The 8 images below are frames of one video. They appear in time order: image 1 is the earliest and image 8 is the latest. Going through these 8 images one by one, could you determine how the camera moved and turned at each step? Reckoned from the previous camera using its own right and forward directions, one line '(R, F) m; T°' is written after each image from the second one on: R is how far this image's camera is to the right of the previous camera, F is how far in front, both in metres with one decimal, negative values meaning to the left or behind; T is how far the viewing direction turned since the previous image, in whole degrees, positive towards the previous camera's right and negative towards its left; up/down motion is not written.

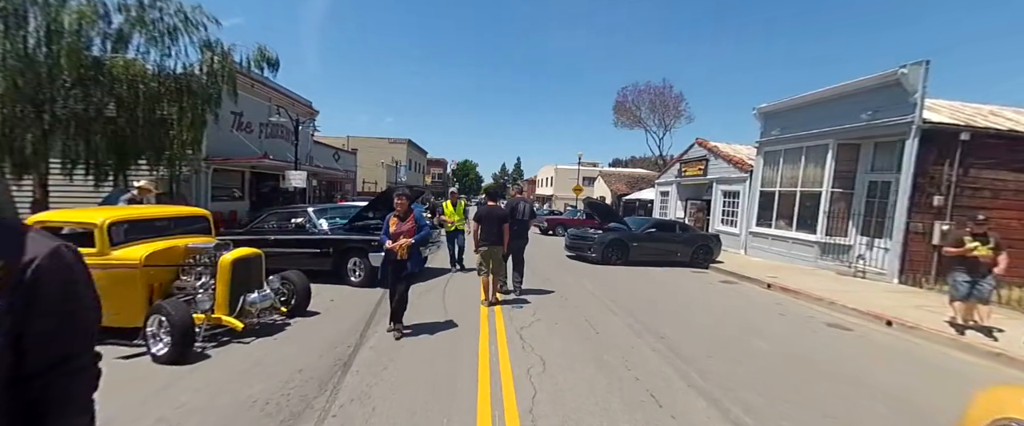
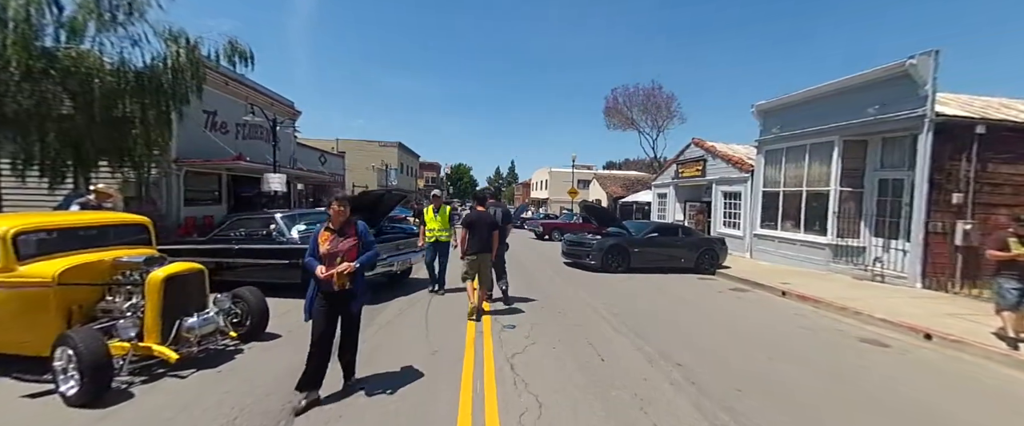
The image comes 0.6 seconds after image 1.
(+0.1, +0.8) m; +1°
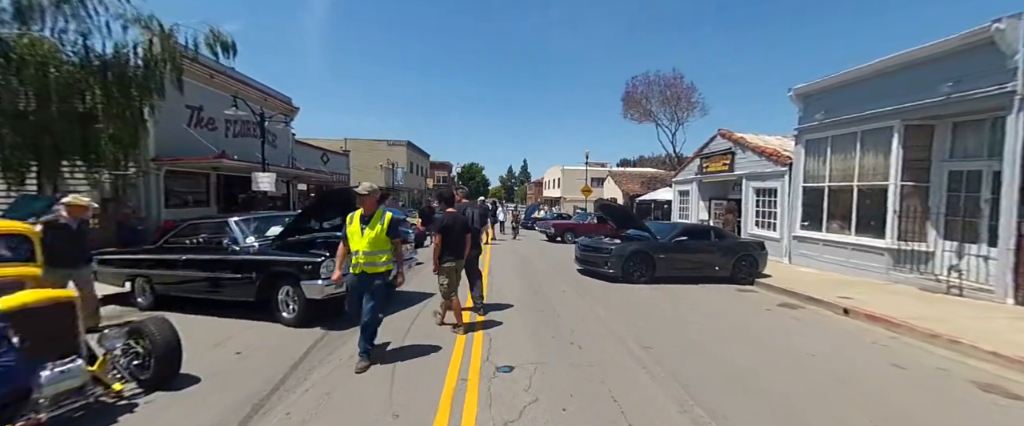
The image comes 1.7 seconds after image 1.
(+0.2, +1.3) m; -2°
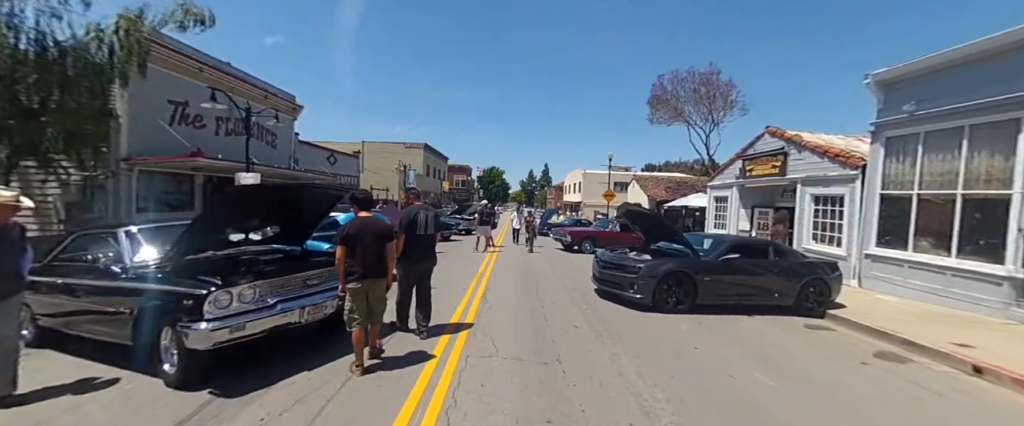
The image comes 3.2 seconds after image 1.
(+0.3, +1.8) m; -3°
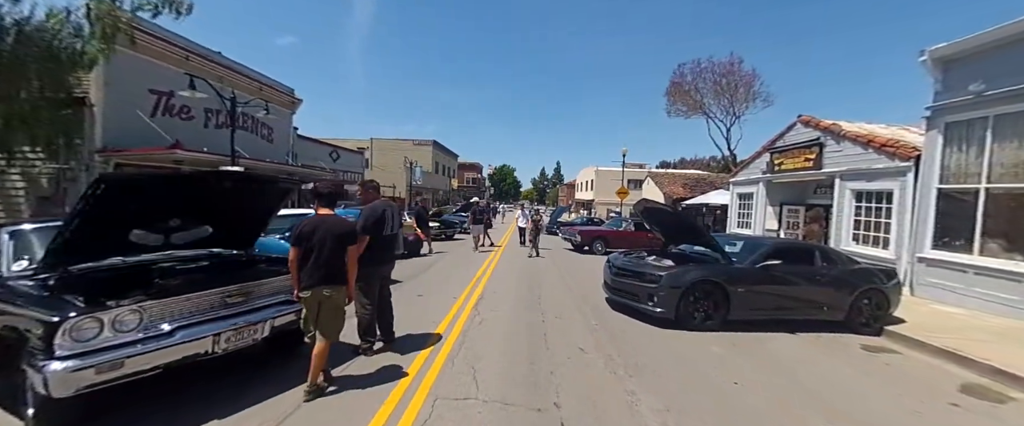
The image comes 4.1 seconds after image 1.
(+0.2, +1.0) m; -2°
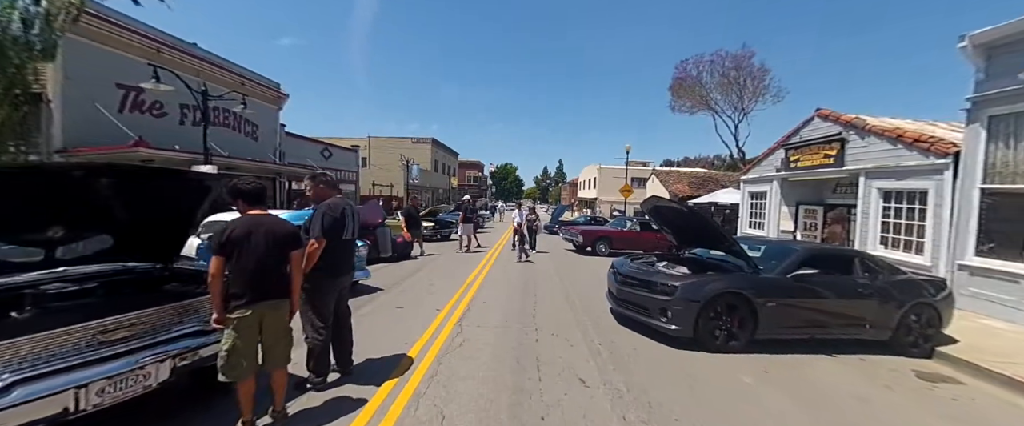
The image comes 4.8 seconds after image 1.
(+0.2, +0.8) m; 0°
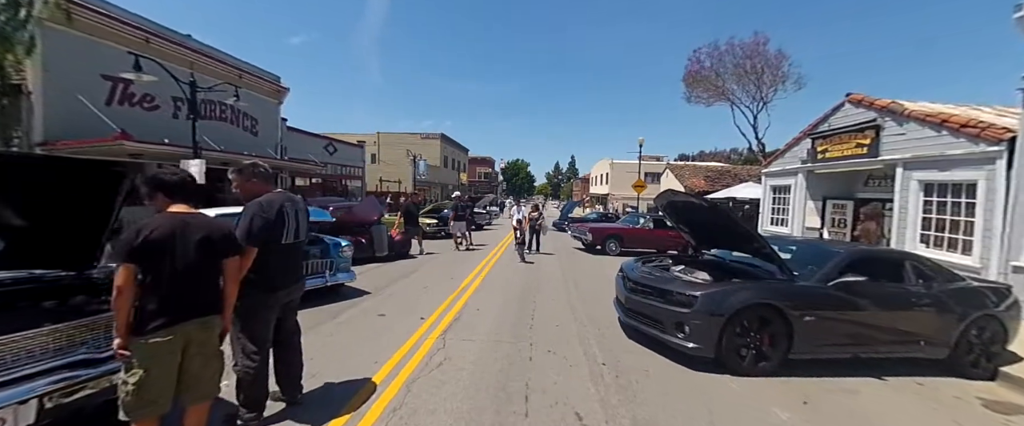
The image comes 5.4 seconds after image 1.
(+0.2, +0.7) m; -2°
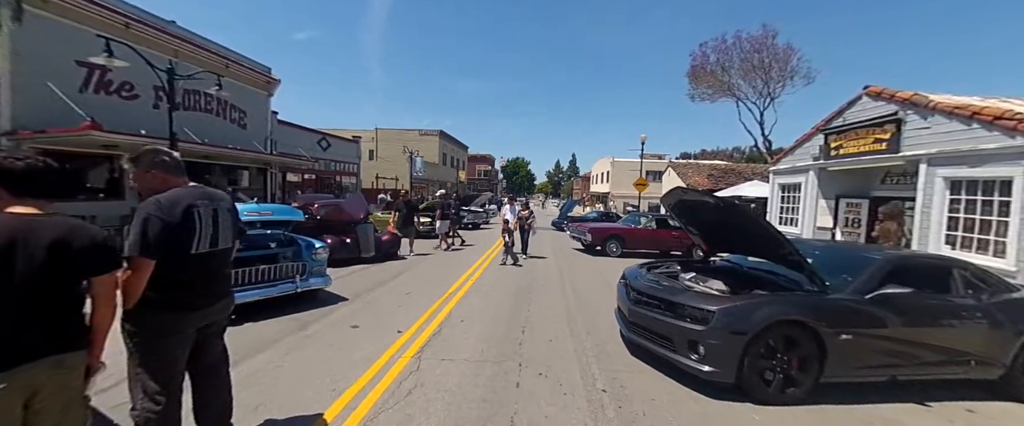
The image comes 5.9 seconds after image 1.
(+0.1, +0.6) m; 0°
